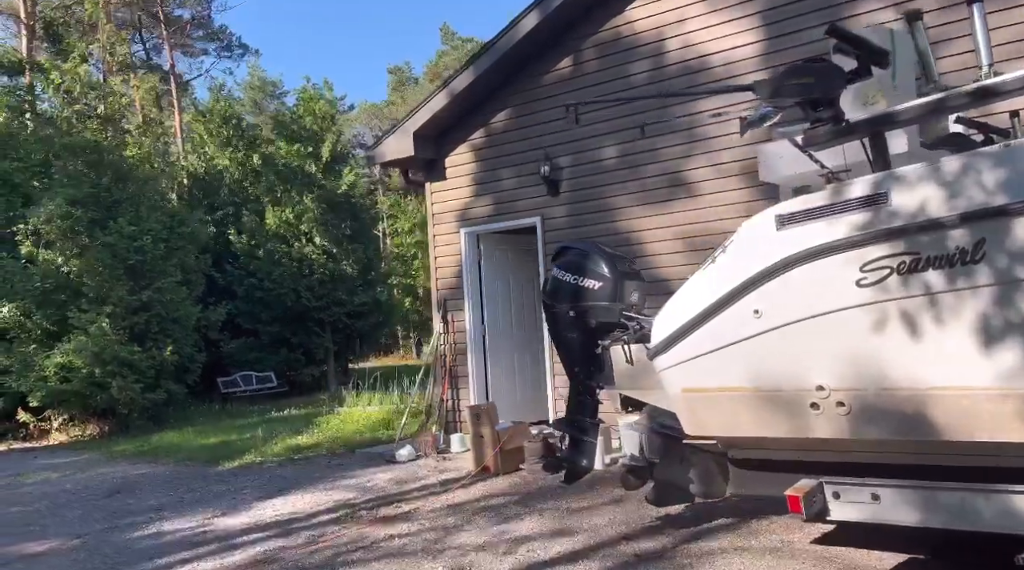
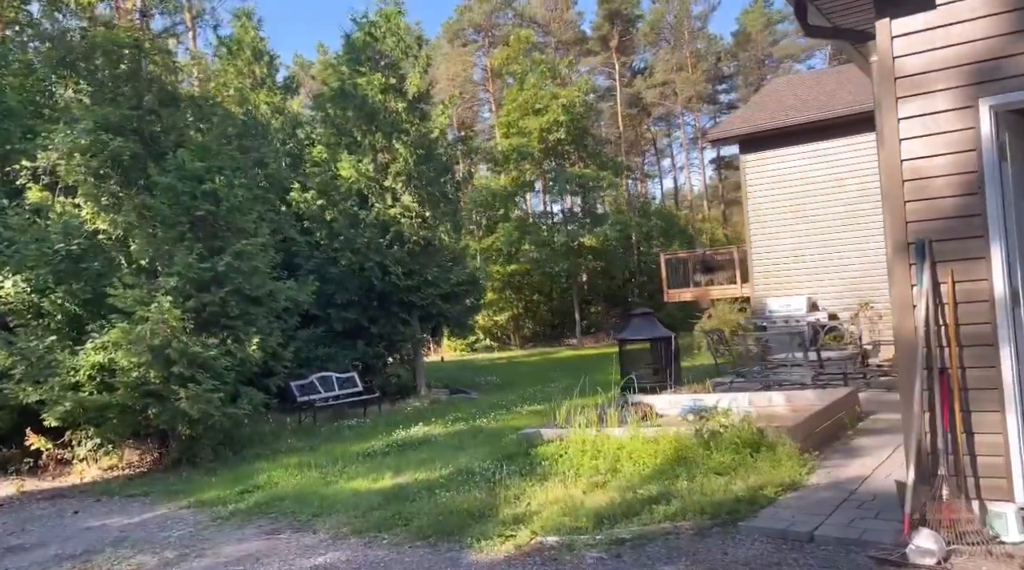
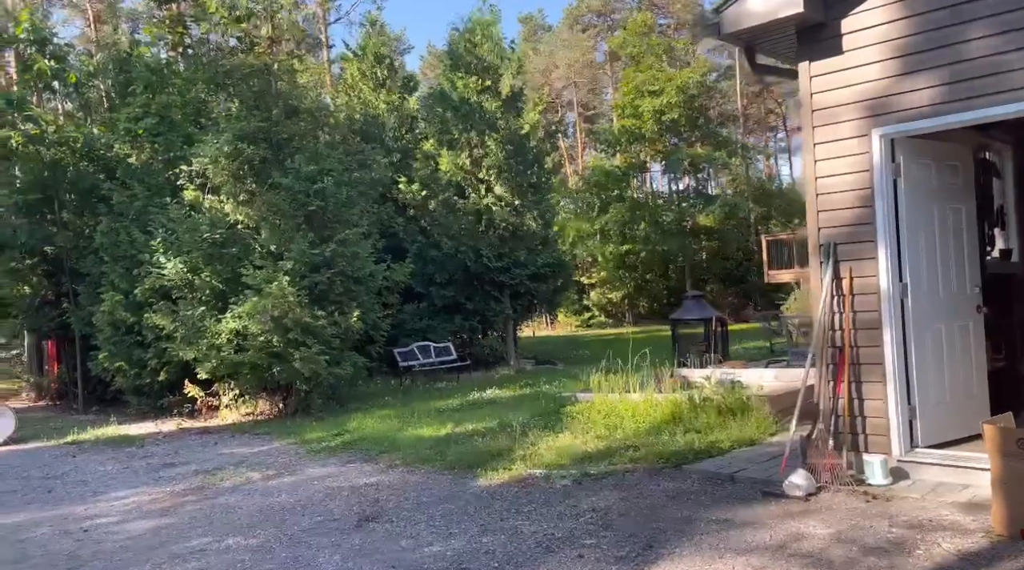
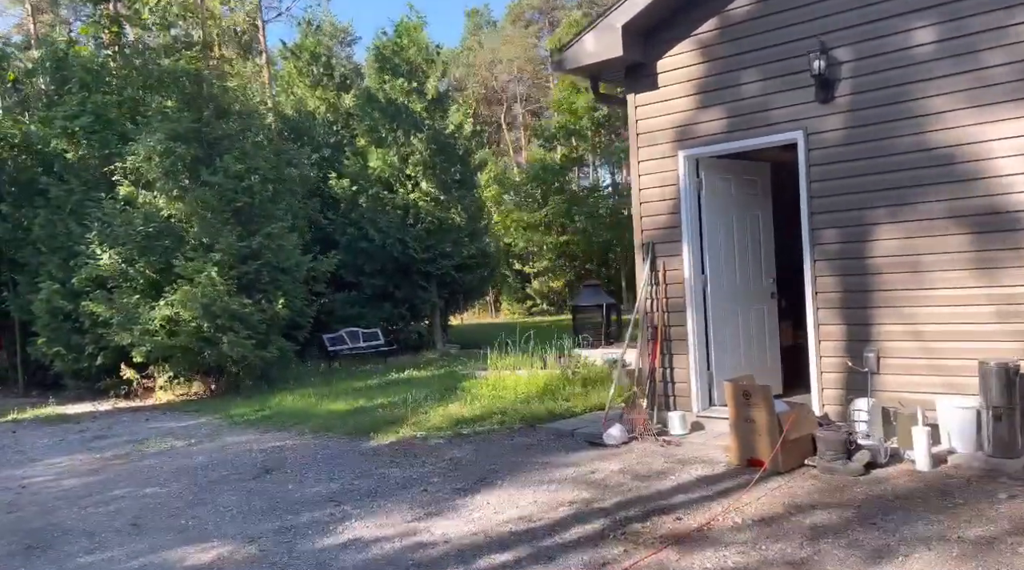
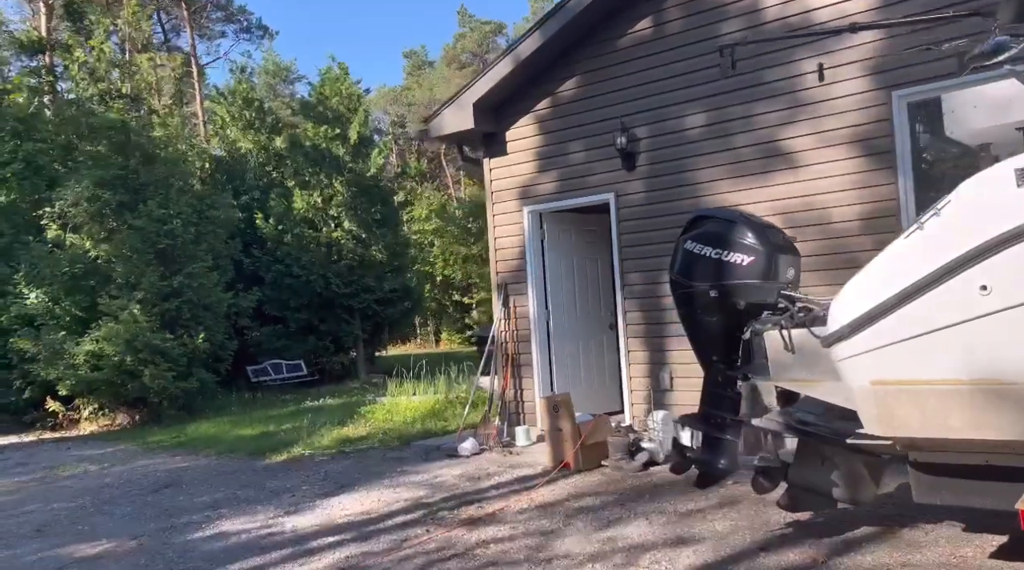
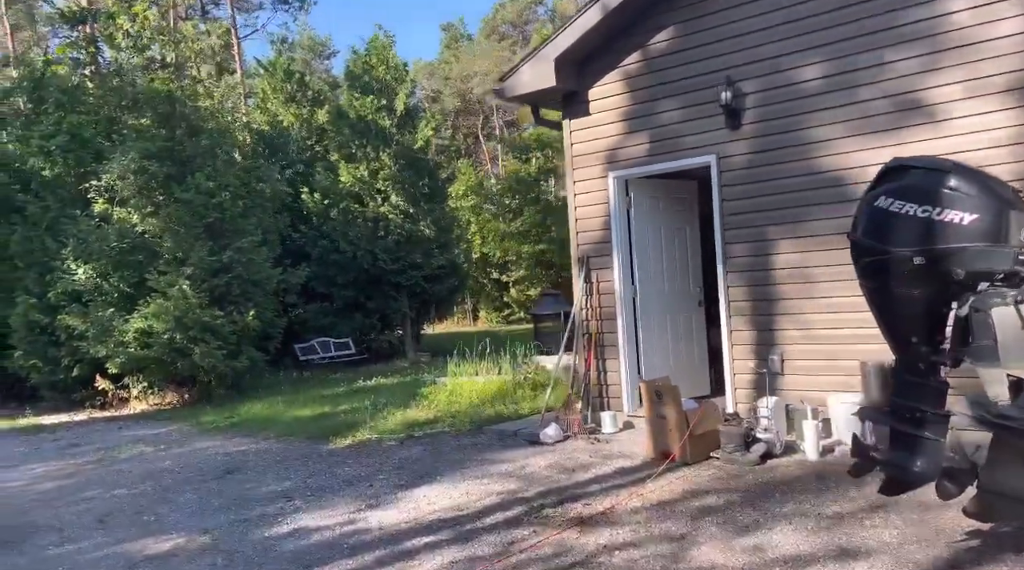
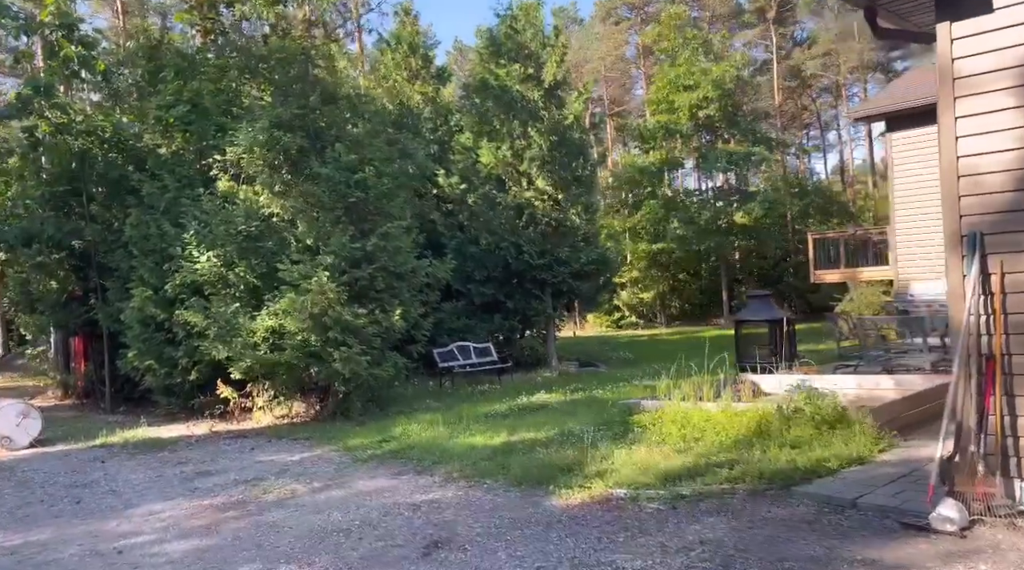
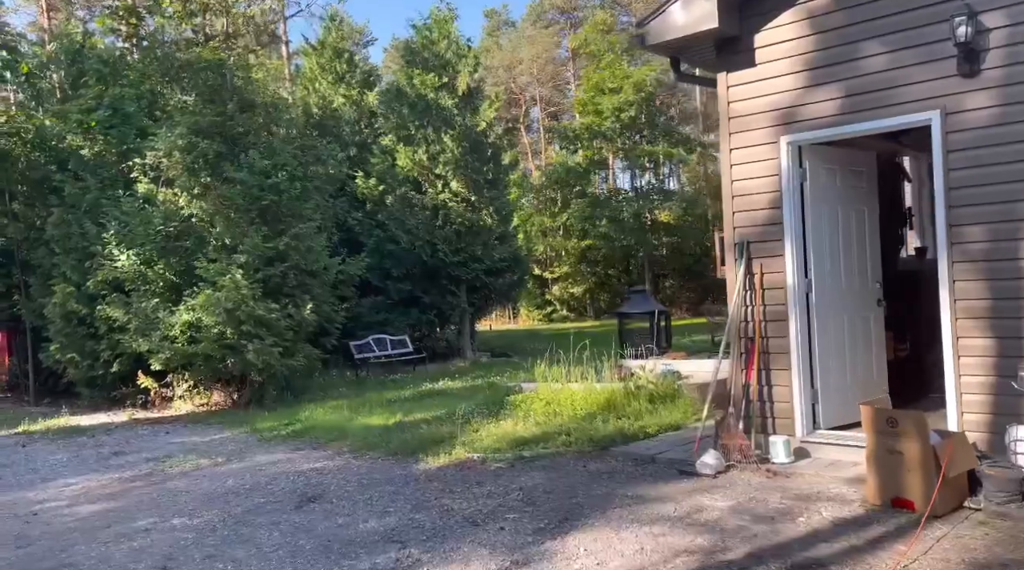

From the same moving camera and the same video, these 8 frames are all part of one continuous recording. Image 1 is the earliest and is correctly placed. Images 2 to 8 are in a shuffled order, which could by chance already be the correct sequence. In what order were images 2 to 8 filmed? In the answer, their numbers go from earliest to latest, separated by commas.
5, 6, 4, 8, 3, 7, 2
